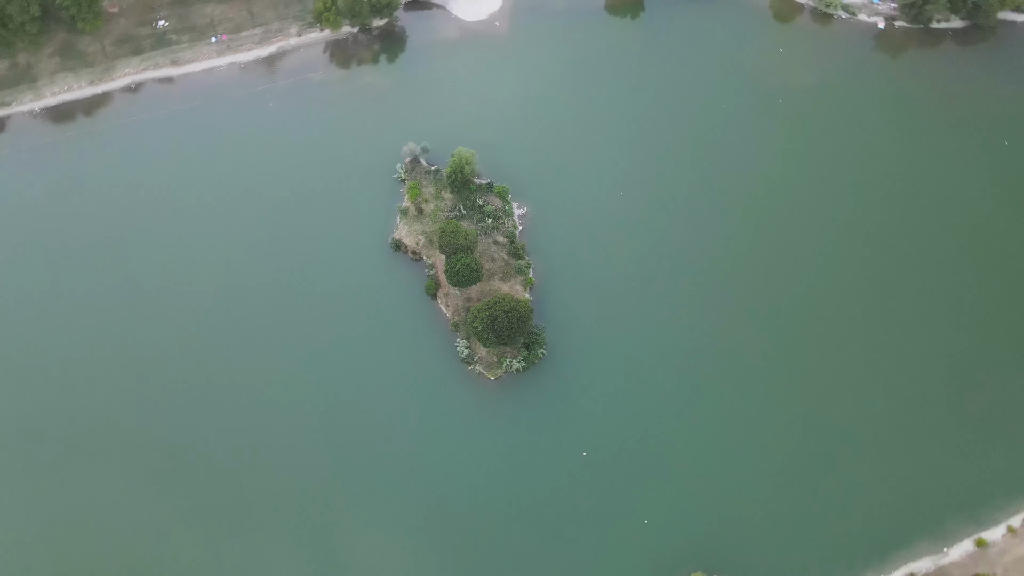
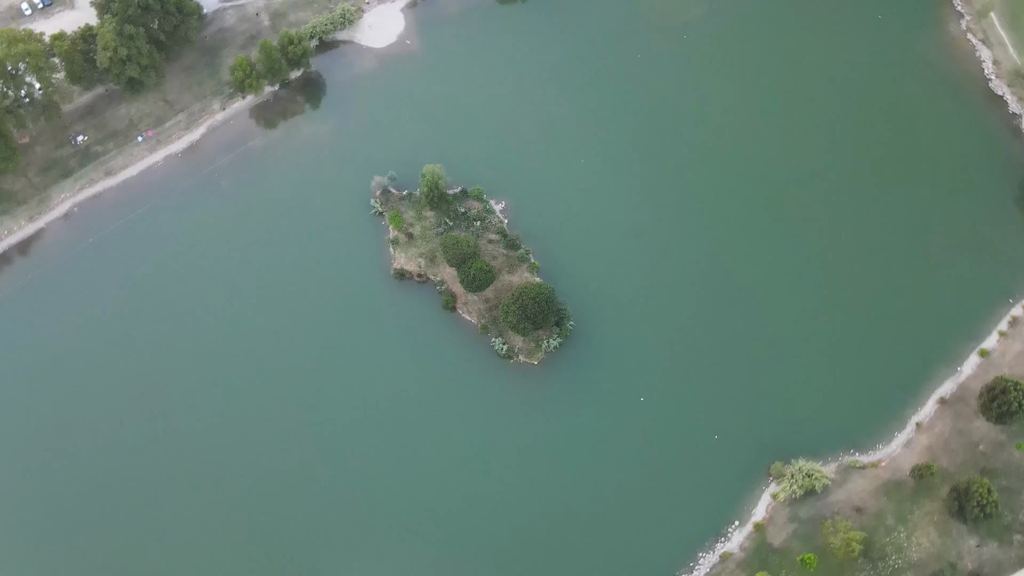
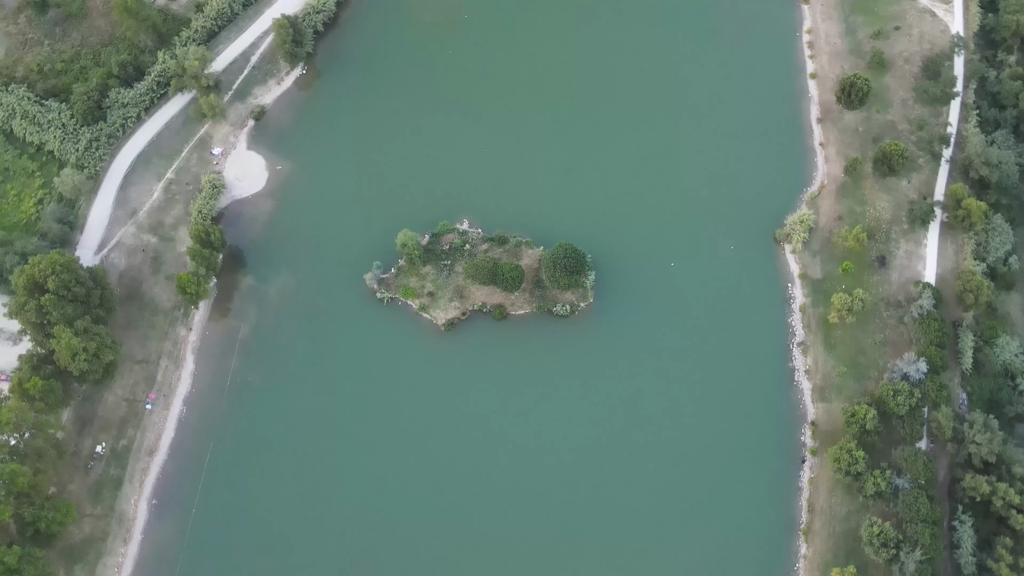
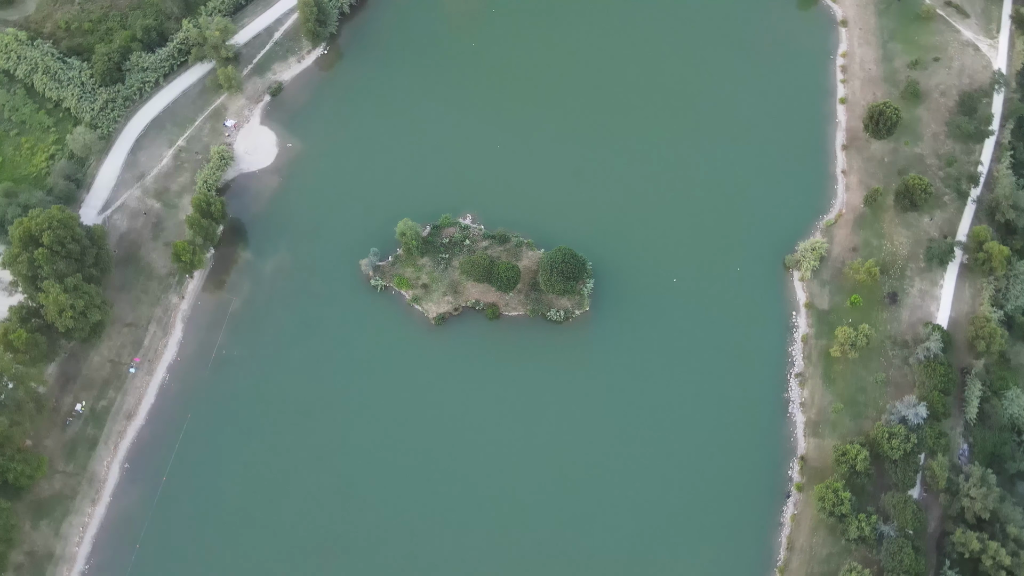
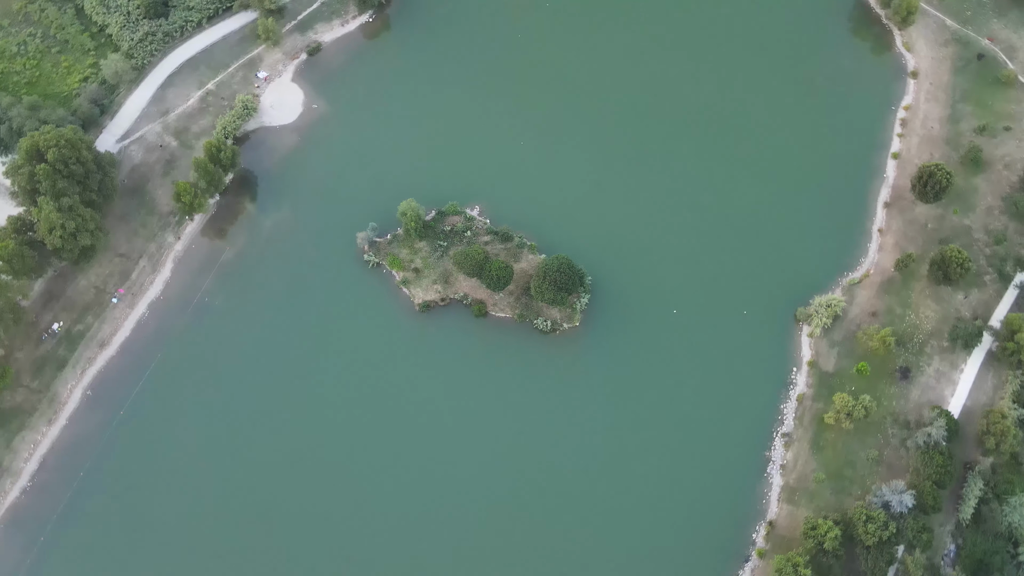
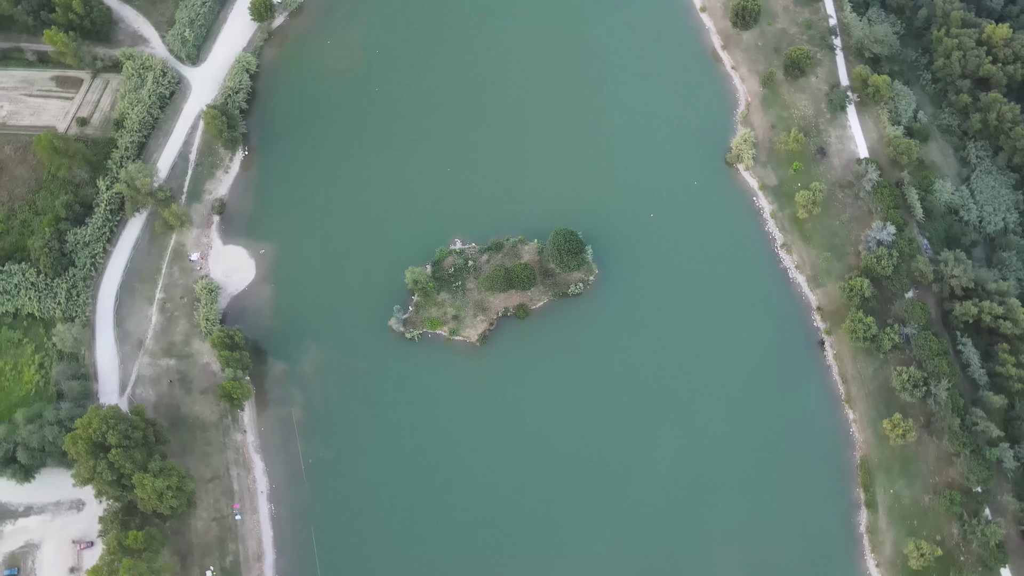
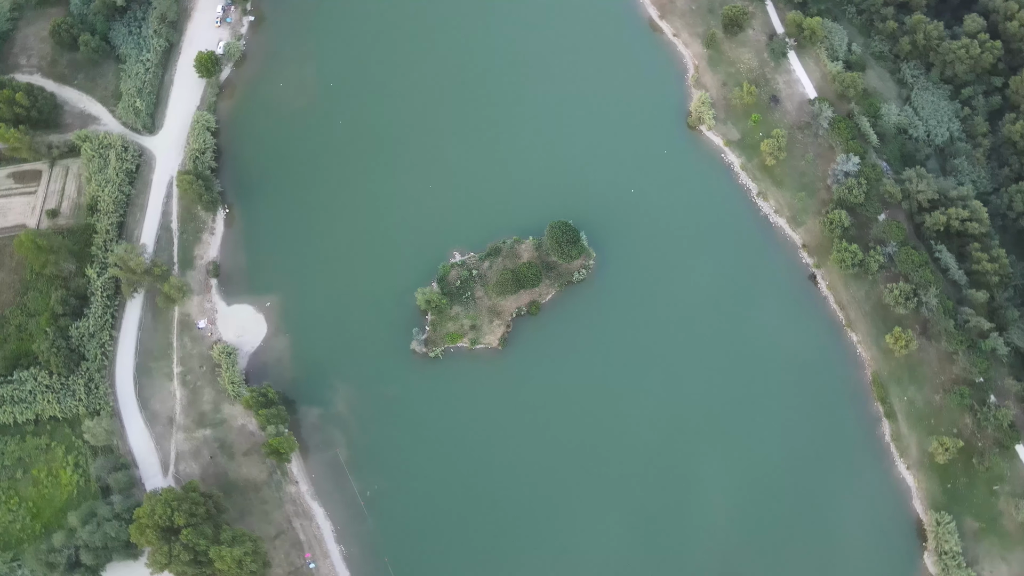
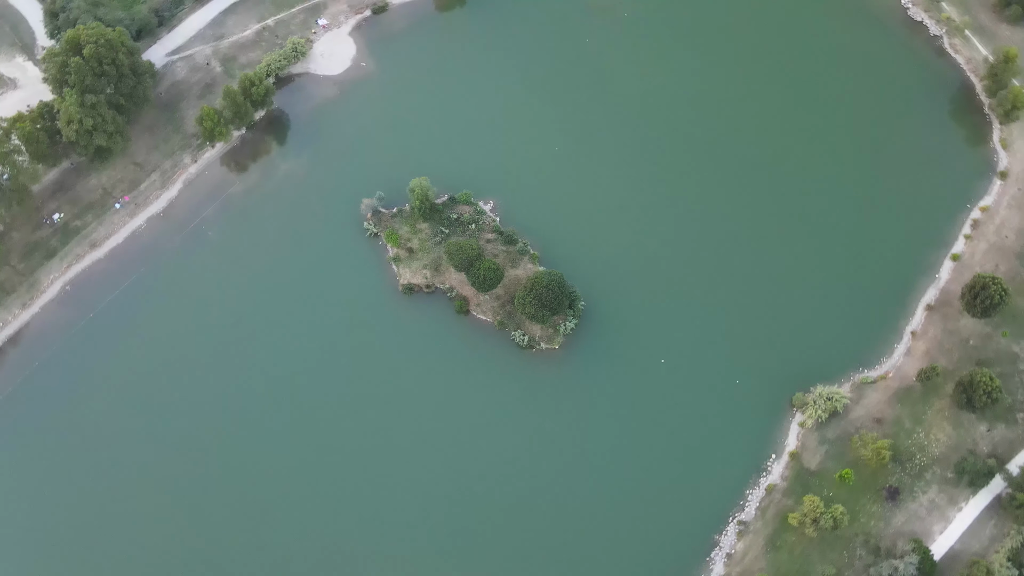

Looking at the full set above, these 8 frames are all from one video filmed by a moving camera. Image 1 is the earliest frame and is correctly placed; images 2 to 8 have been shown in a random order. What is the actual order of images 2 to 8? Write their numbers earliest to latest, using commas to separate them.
2, 8, 5, 4, 3, 6, 7
